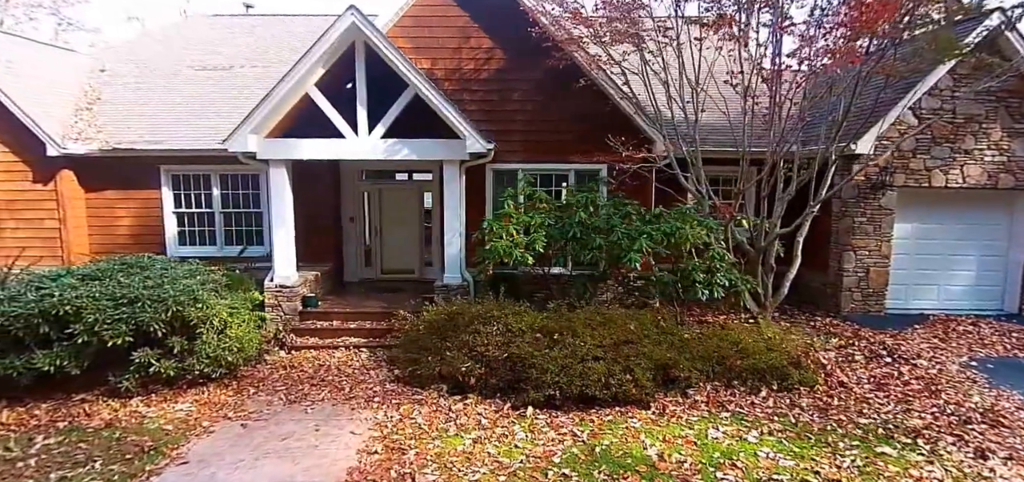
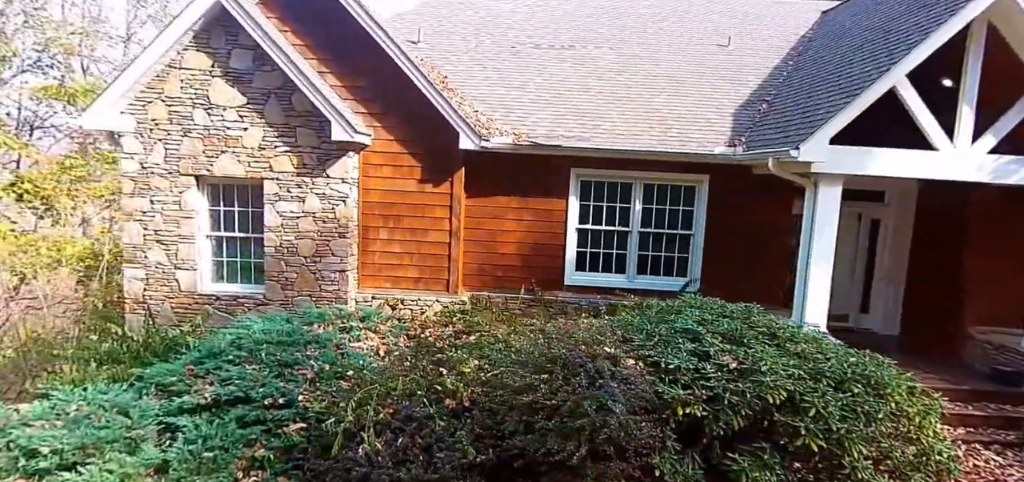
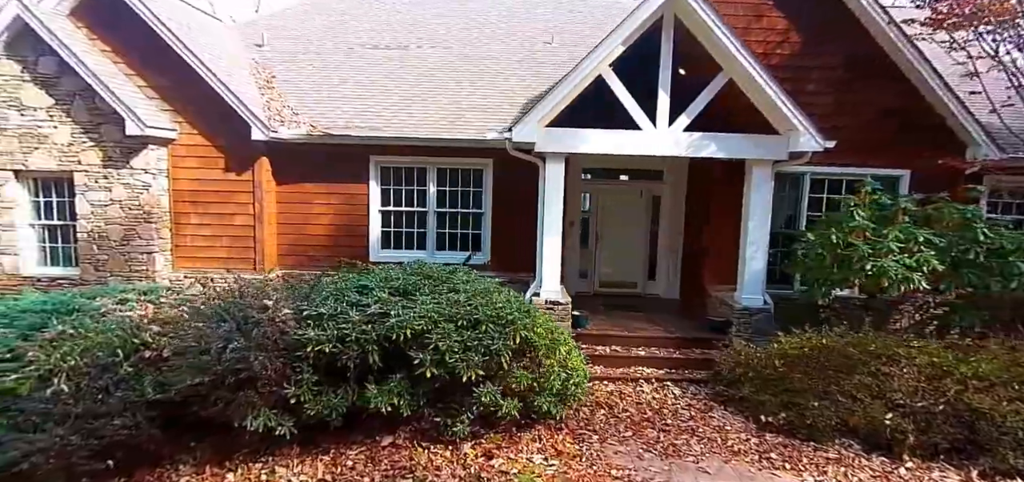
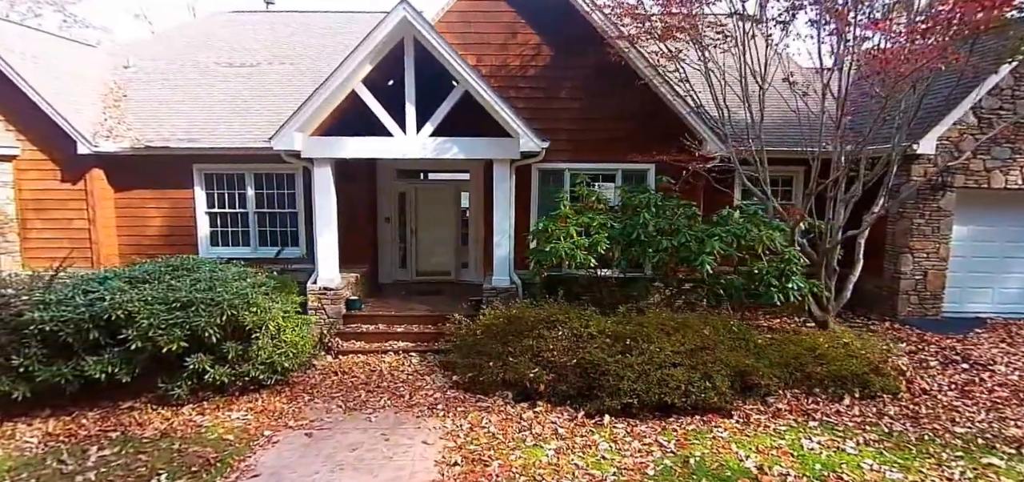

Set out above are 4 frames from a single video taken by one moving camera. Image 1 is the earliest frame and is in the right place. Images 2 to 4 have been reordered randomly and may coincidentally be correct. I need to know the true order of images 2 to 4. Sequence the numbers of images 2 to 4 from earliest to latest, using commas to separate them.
4, 3, 2
